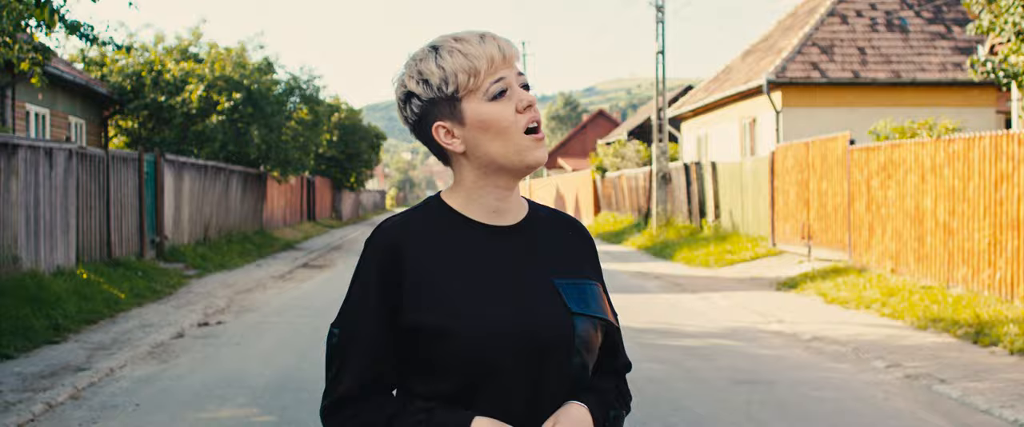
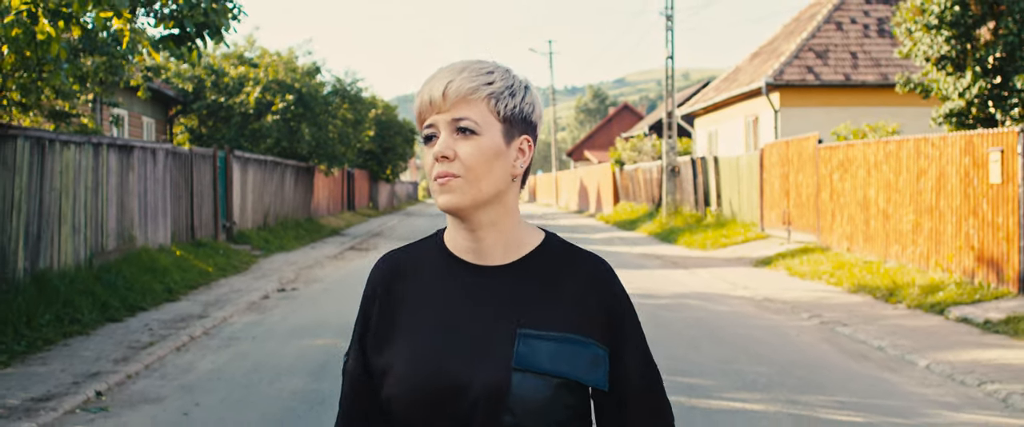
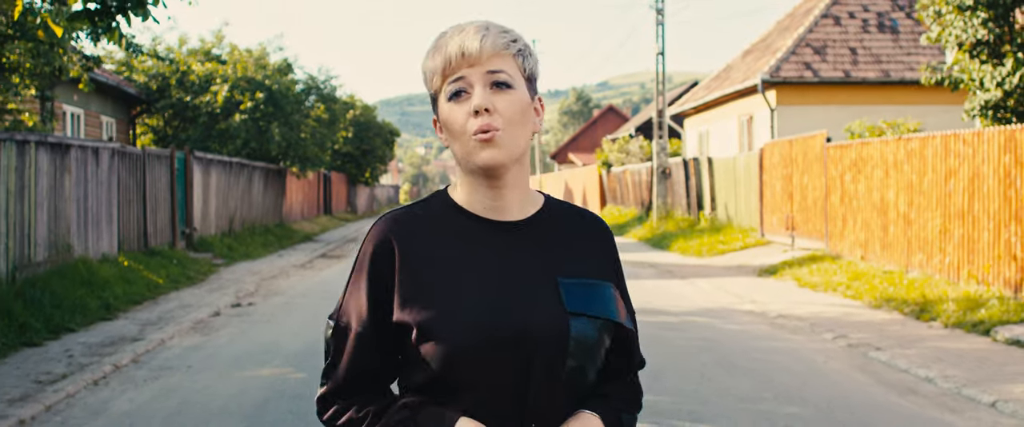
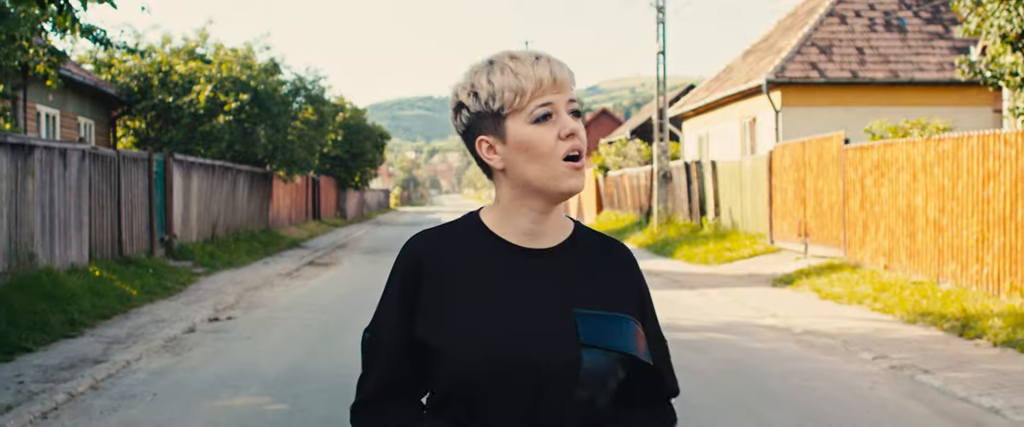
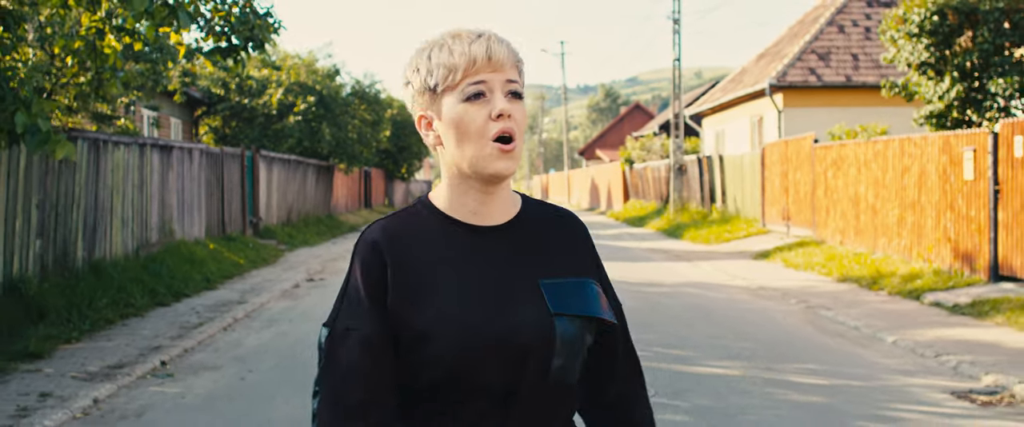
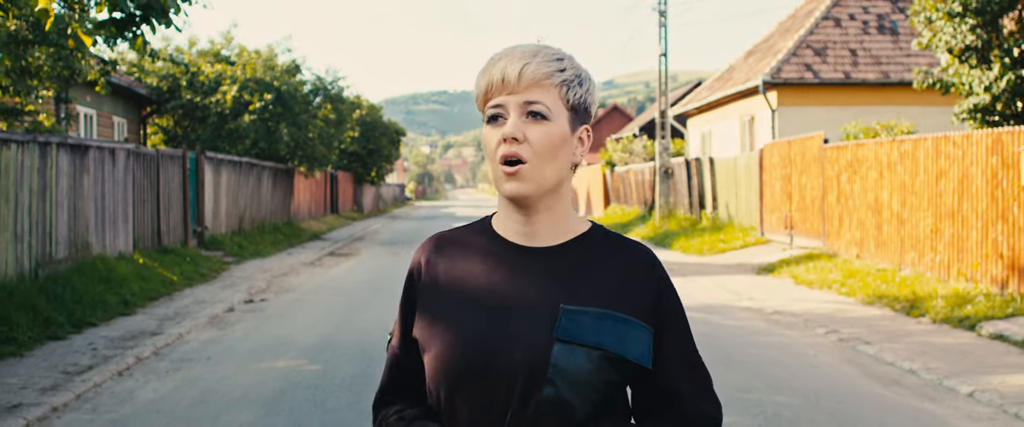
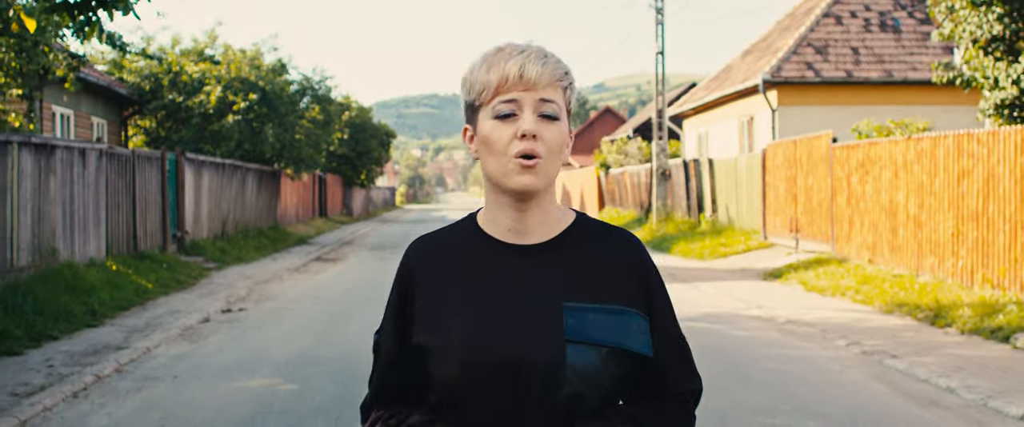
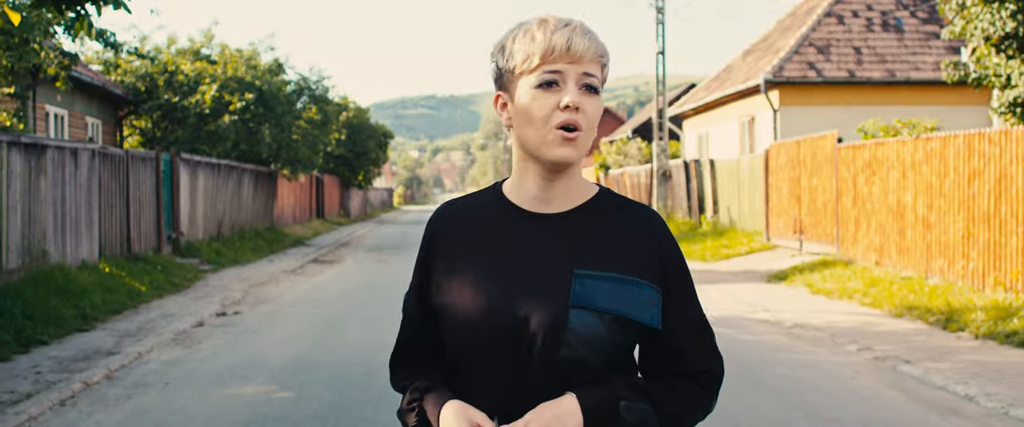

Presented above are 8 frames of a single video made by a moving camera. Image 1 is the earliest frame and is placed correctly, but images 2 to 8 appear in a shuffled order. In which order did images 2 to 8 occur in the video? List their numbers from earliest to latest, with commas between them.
4, 8, 7, 3, 6, 2, 5
